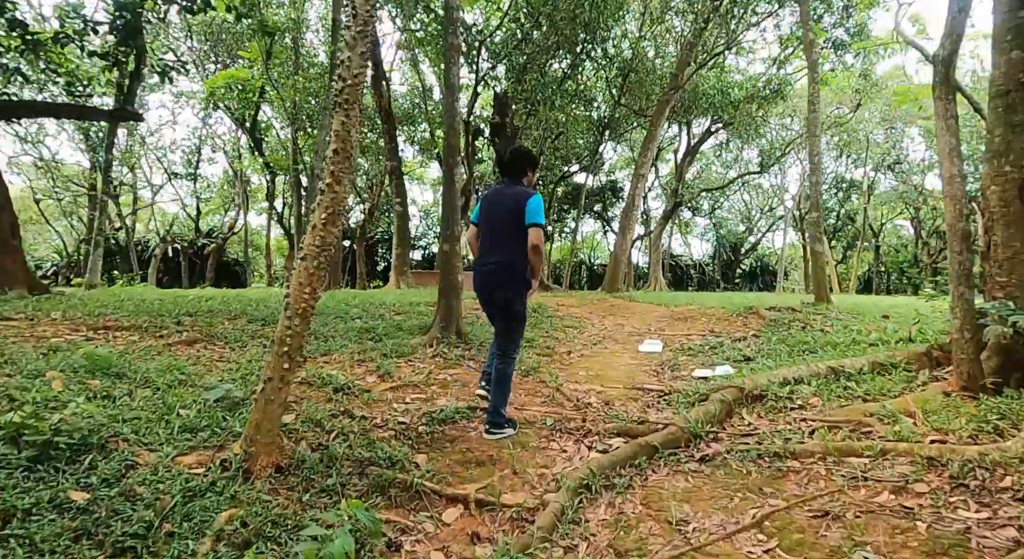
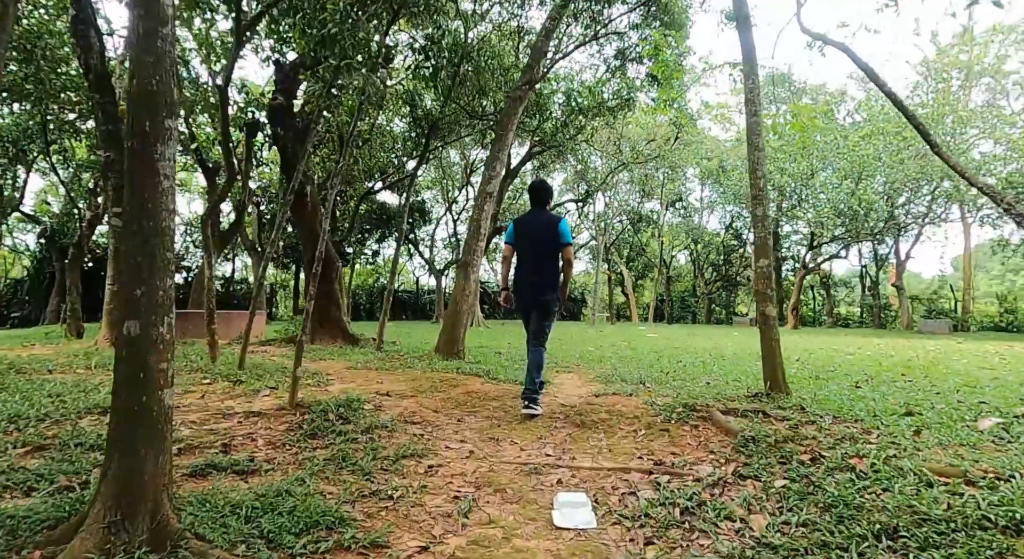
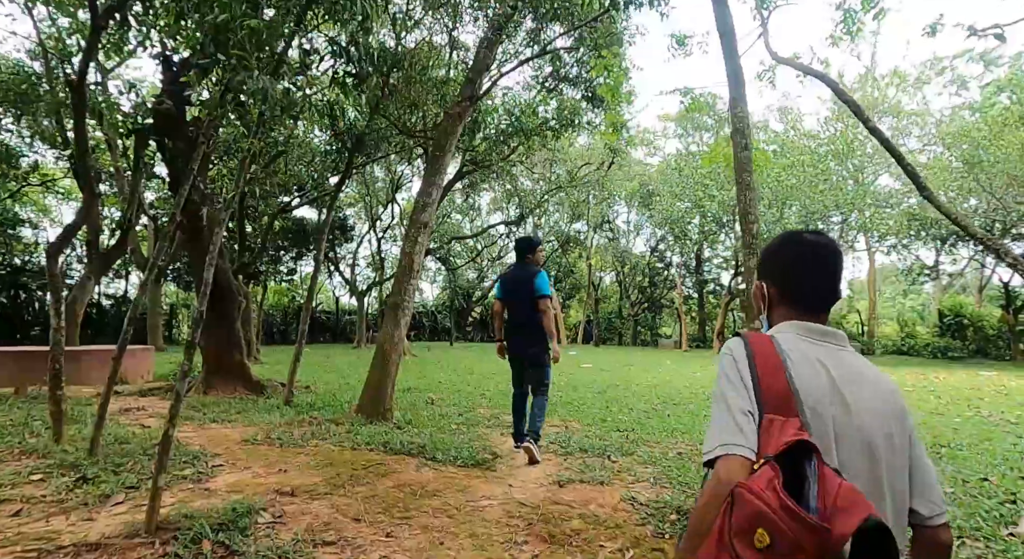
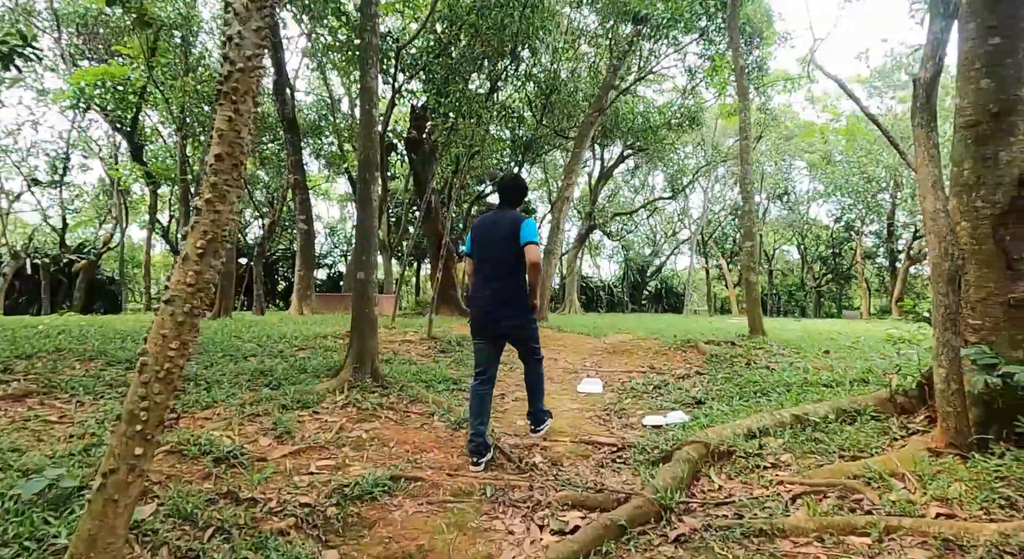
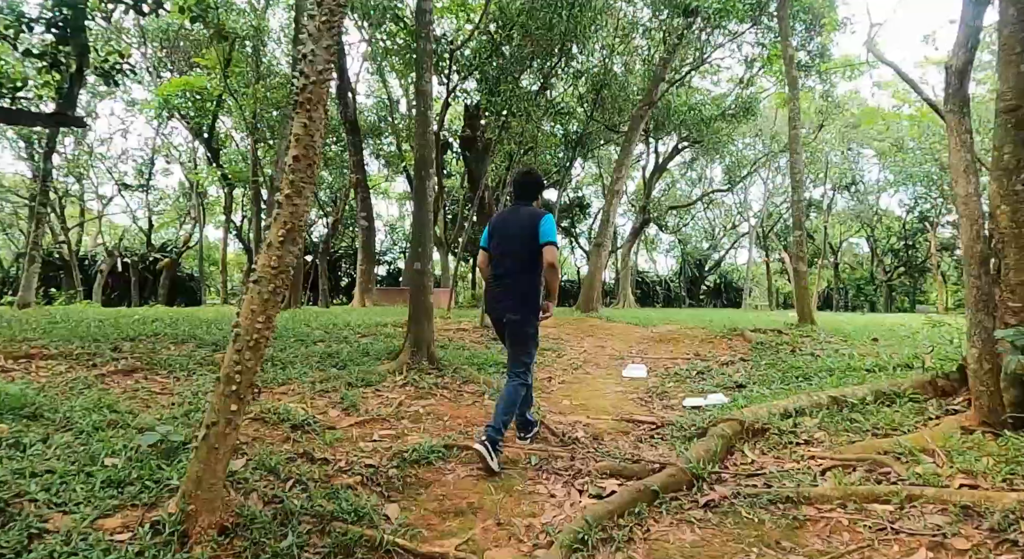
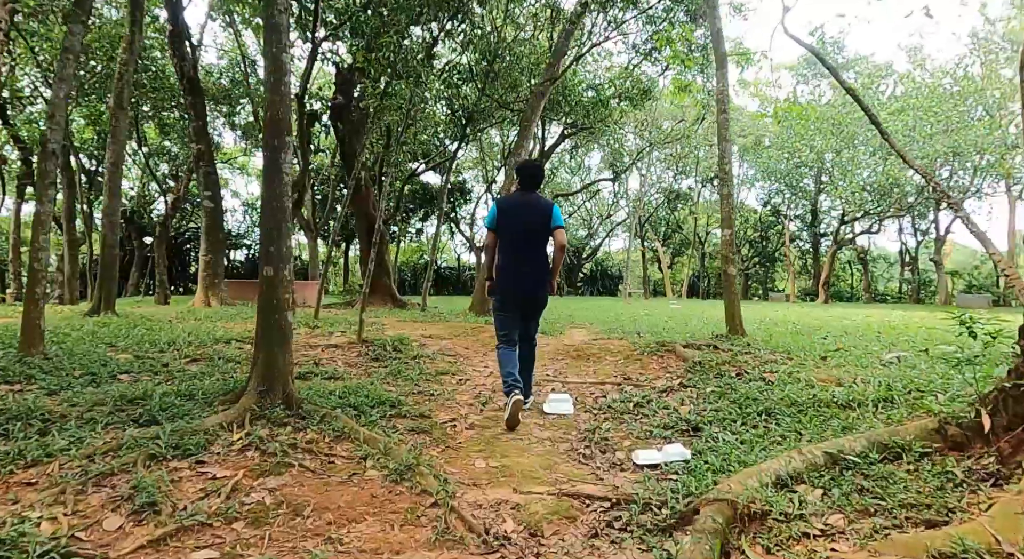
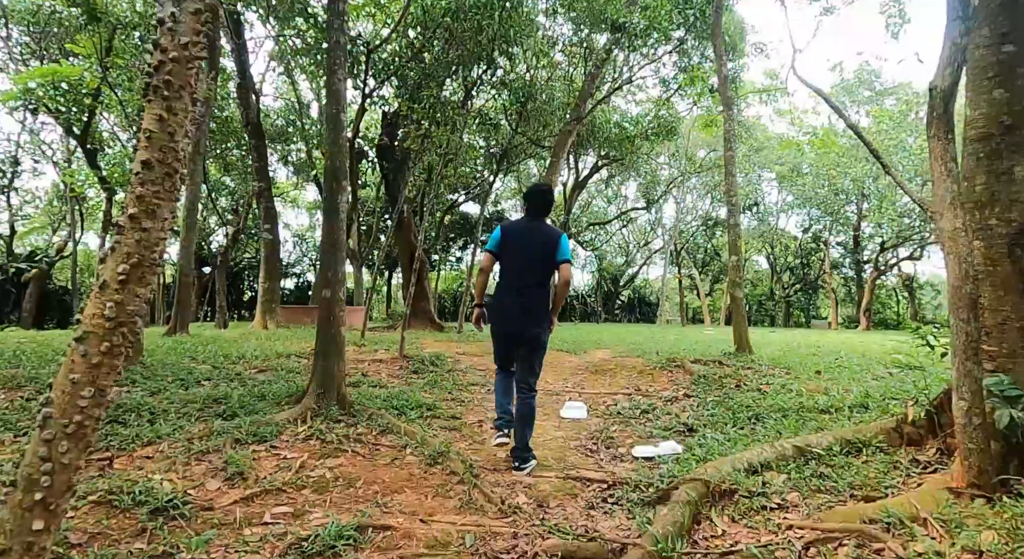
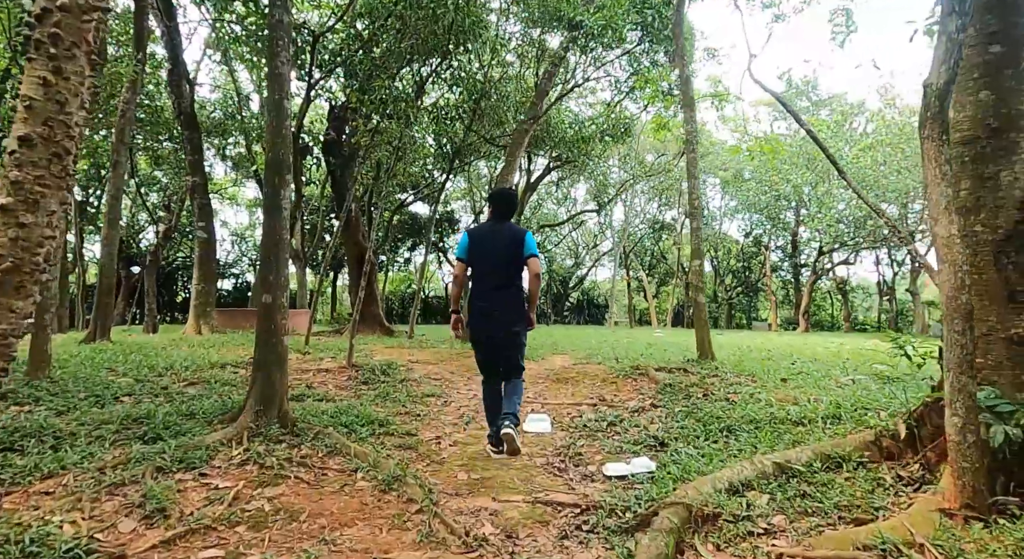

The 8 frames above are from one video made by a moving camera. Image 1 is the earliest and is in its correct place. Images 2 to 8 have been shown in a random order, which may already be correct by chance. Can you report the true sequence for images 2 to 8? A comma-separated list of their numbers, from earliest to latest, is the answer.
5, 4, 7, 8, 6, 2, 3
